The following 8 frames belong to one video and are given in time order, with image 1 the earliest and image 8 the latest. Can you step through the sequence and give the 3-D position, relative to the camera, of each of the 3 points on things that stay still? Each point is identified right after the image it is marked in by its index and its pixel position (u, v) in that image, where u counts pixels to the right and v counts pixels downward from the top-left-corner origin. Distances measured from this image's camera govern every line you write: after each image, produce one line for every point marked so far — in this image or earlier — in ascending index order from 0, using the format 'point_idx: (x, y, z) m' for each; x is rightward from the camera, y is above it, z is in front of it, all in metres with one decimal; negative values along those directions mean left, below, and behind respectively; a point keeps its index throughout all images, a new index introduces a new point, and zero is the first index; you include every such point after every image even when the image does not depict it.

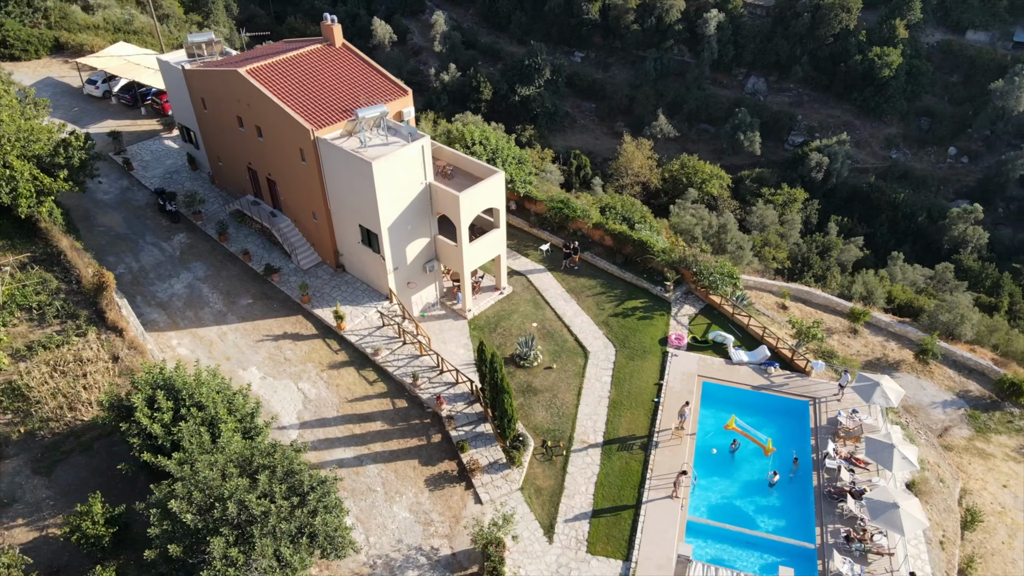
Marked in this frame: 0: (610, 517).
0: (+2.5, -6.1, +19.6) m
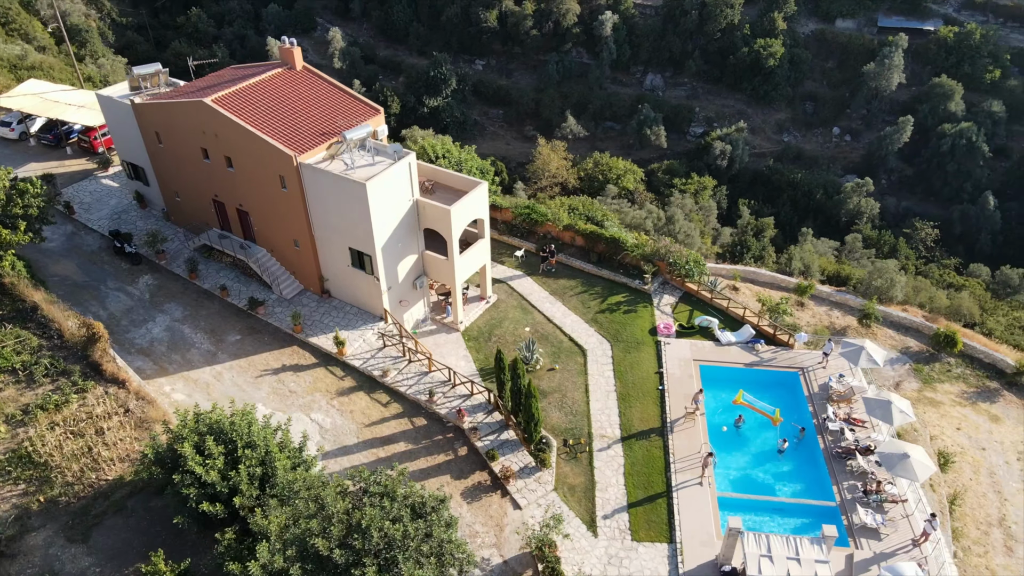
0: (+3.6, -6.0, +20.4) m
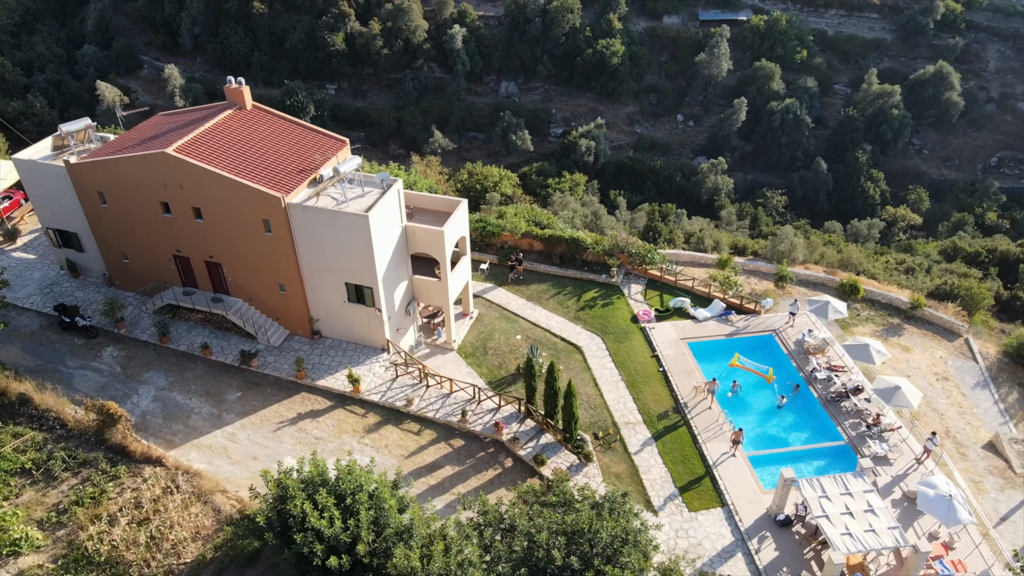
0: (+5.2, -5.6, +21.8) m
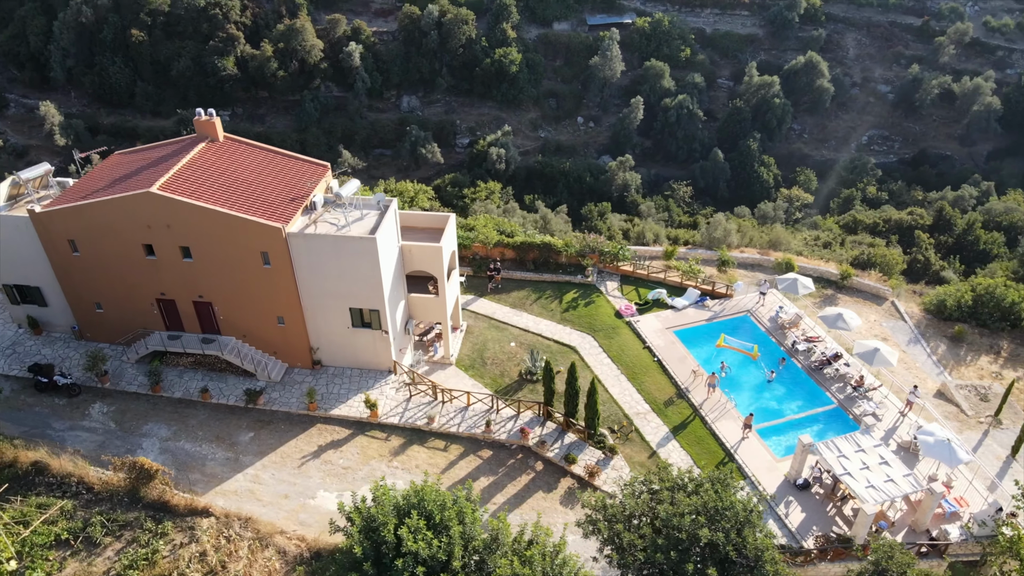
0: (+6.1, -5.3, +23.0) m
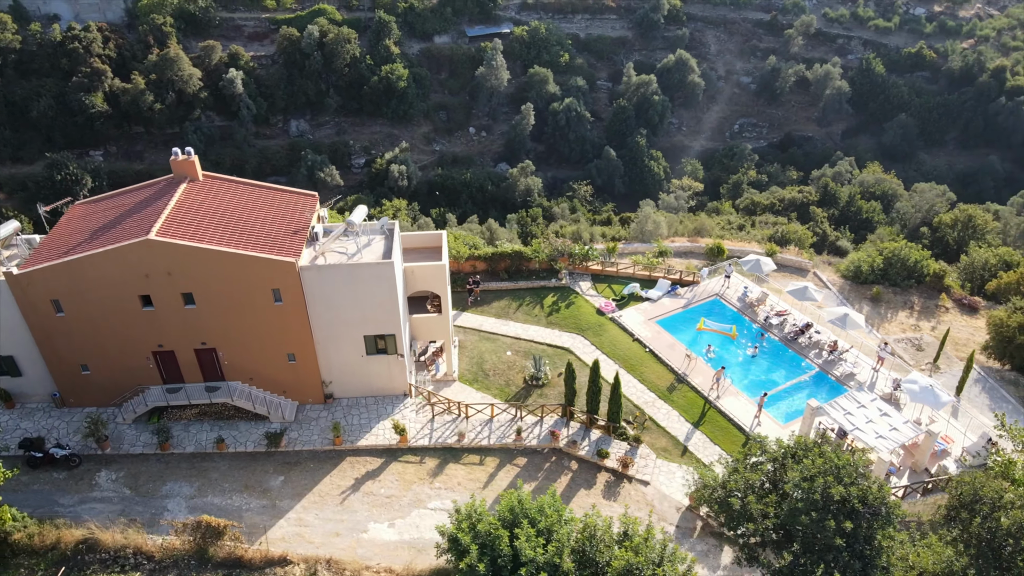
0: (+7.0, -4.8, +24.6) m
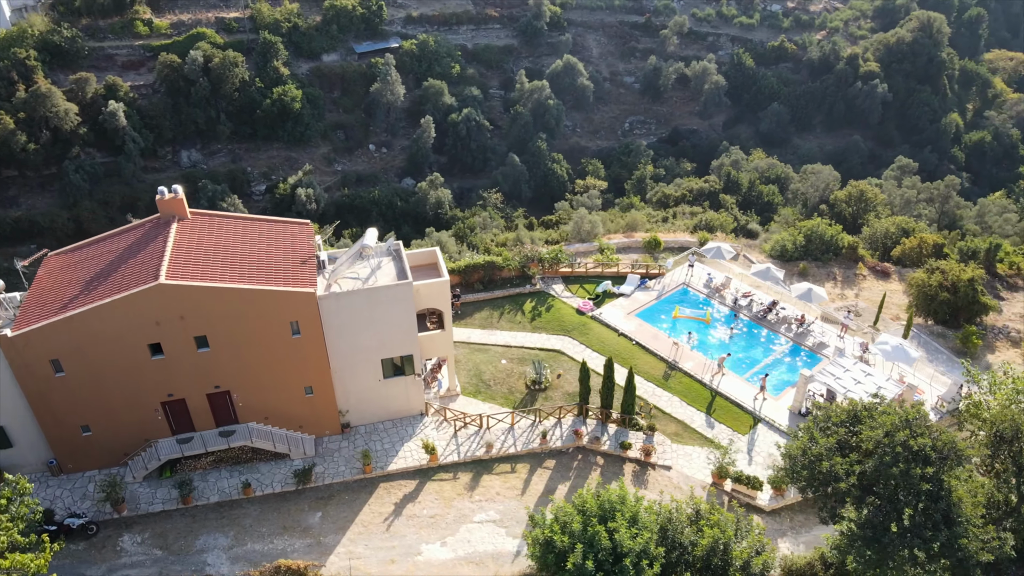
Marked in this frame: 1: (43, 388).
0: (+7.5, -4.4, +26.1) m
1: (-12.8, -2.7, +20.0) m
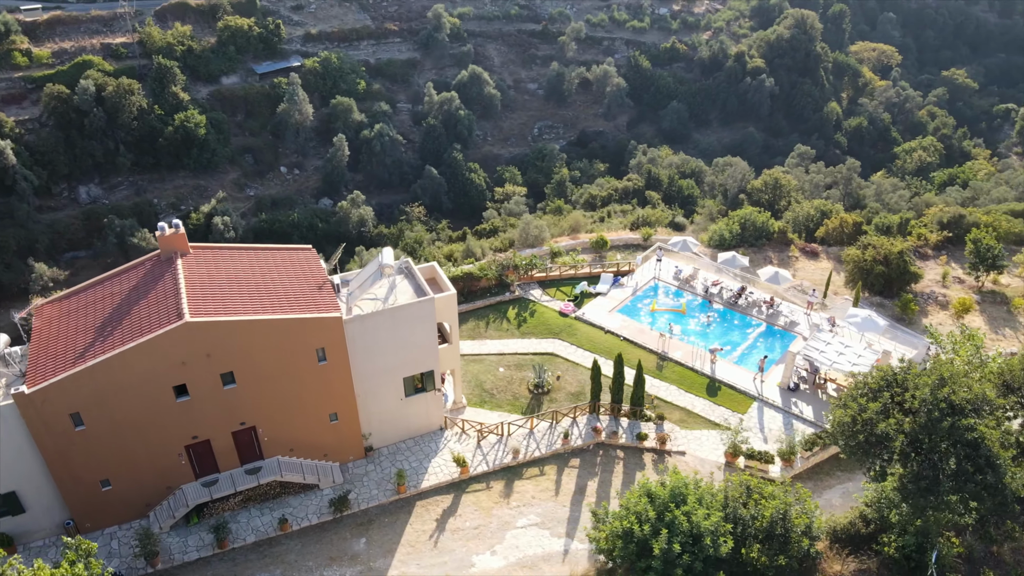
0: (+7.8, -4.0, +27.6) m
1: (-11.6, -4.0, +18.8) m
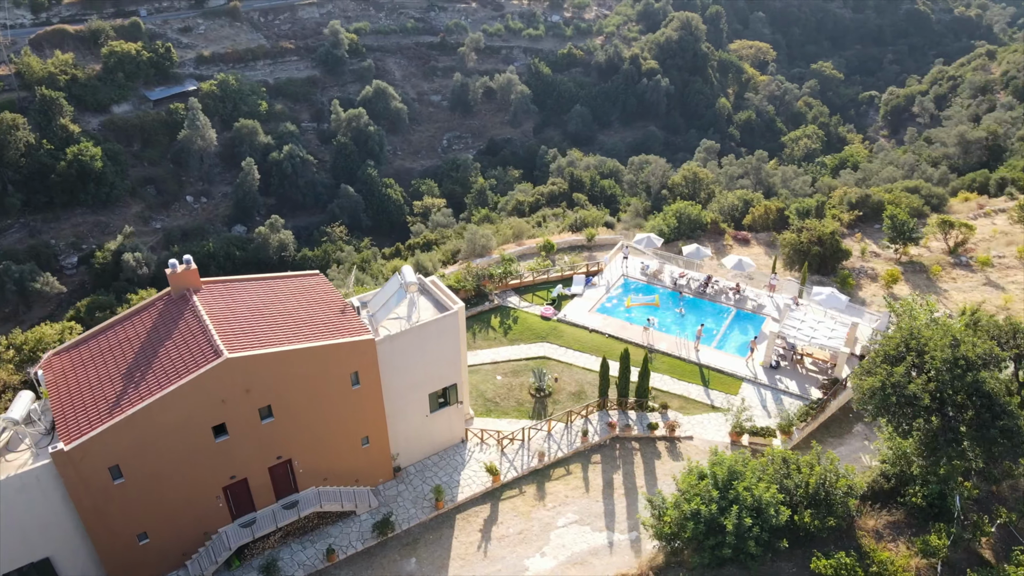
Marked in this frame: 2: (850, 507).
0: (+7.9, -3.6, +29.1) m
1: (-10.0, -5.2, +17.8) m
2: (+8.6, -5.6, +18.8) m
